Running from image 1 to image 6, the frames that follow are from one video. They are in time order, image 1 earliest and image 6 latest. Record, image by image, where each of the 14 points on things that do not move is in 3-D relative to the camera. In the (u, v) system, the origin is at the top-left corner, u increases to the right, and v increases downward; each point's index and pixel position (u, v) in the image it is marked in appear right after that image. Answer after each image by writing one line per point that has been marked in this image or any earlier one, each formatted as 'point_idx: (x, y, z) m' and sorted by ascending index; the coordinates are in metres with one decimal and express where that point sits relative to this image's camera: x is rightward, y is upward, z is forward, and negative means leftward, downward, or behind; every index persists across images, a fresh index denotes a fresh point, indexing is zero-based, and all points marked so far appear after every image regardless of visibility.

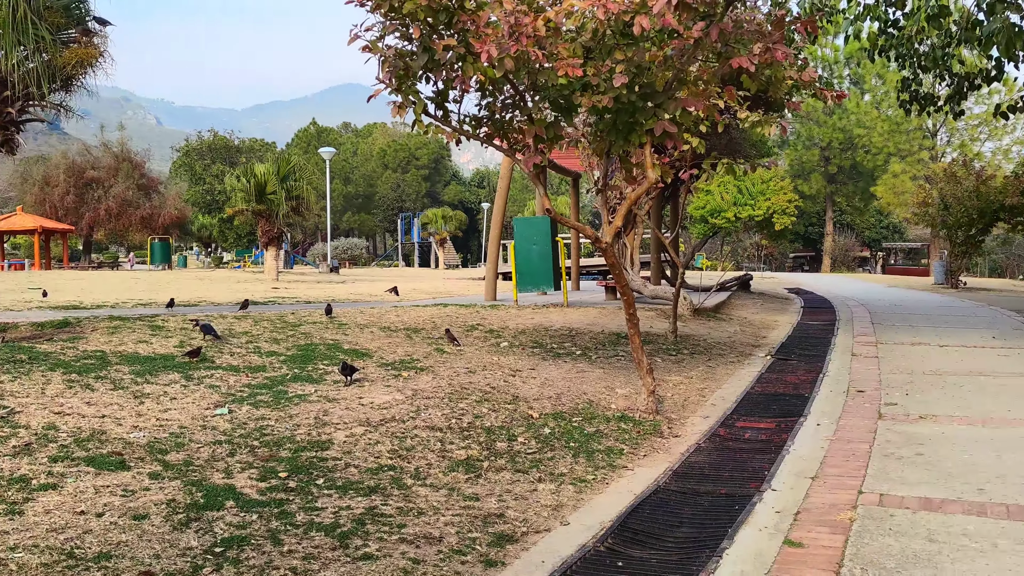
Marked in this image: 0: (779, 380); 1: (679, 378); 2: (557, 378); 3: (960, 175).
0: (+1.8, -0.6, +6.3) m
1: (+1.1, -0.6, +6.1) m
2: (+0.3, -0.6, +5.8) m
3: (+9.5, +2.4, +19.9) m
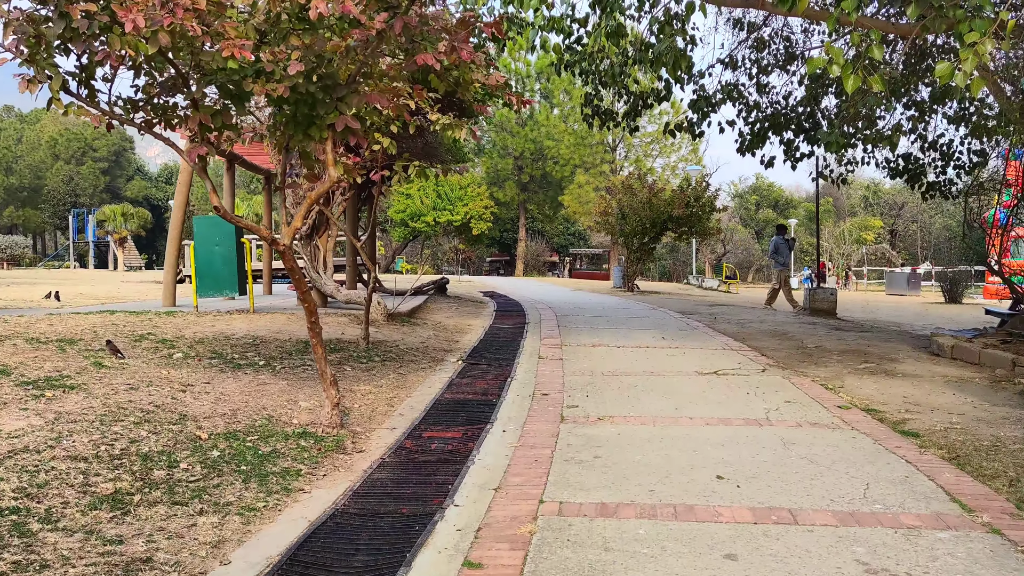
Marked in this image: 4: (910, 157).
0: (-0.3, -0.7, +6.3) m
1: (-0.9, -0.6, +5.9) m
2: (-1.6, -0.6, +5.3) m
3: (+2.9, +2.3, +21.6) m
4: (+5.4, +1.8, +12.7) m
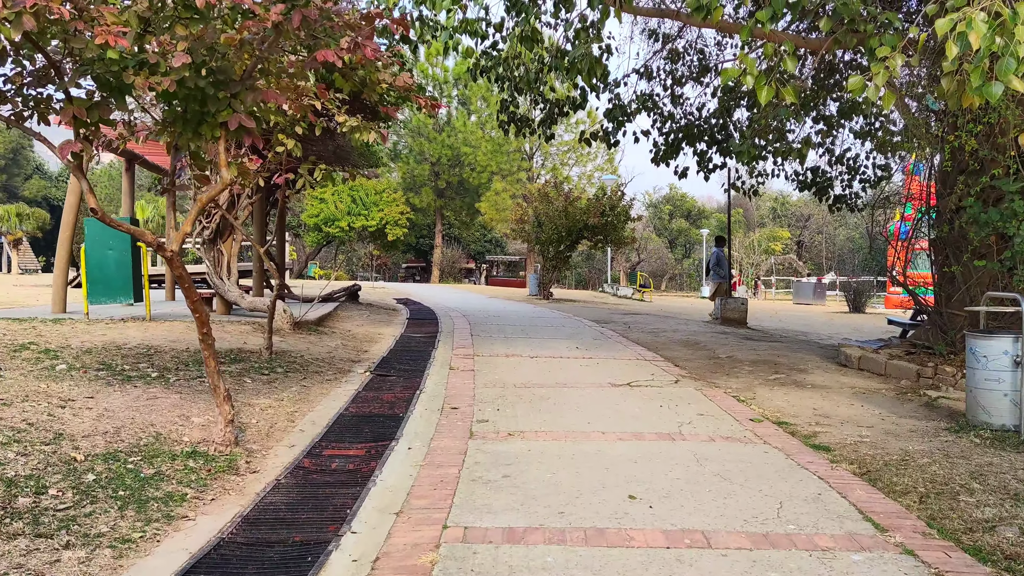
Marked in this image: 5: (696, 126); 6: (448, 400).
0: (-0.9, -0.7, +6.0) m
1: (-1.5, -0.7, +5.6) m
2: (-2.1, -0.6, +4.9) m
3: (+0.9, +2.1, +21.6) m
4: (+4.2, +1.6, +12.9) m
5: (+2.4, +2.1, +12.1) m
6: (-0.4, -0.7, +5.9) m
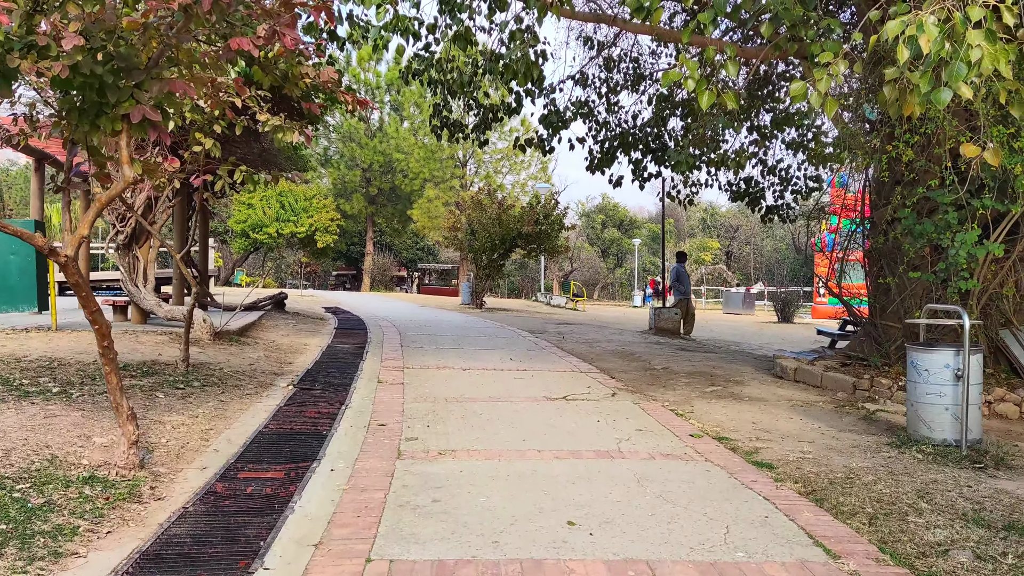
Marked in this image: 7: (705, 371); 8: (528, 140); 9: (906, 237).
0: (-1.3, -0.8, +5.7) m
1: (-1.9, -0.7, +5.2) m
2: (-2.4, -0.7, +4.5) m
3: (-0.6, +1.9, +21.4) m
4: (+3.3, +1.5, +12.9) m
5: (+1.5, +2.0, +12.0) m
6: (-0.8, -0.8, +5.6) m
7: (+1.7, -0.7, +8.4) m
8: (+0.2, +1.8, +11.5) m
9: (+3.0, +0.4, +7.2) m
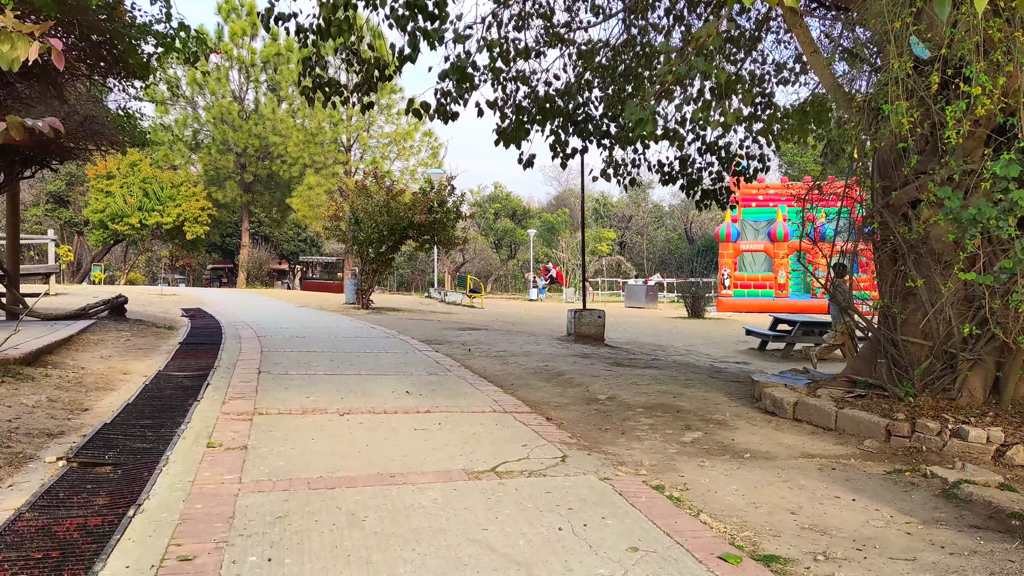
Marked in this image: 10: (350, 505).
0: (-1.6, -0.9, +3.3) m
1: (-2.1, -0.8, +2.7) m
2: (-2.6, -0.8, +2.0) m
3: (-2.9, +2.0, +18.9) m
4: (+2.0, +1.5, +11.0) m
5: (+0.4, +2.0, +9.9) m
6: (-1.1, -0.8, +3.2) m
7: (+1.0, -0.8, +6.3) m
8: (-0.9, +1.8, +9.2) m
9: (+2.5, +0.4, +5.3) m
10: (-0.6, -0.8, +3.6) m
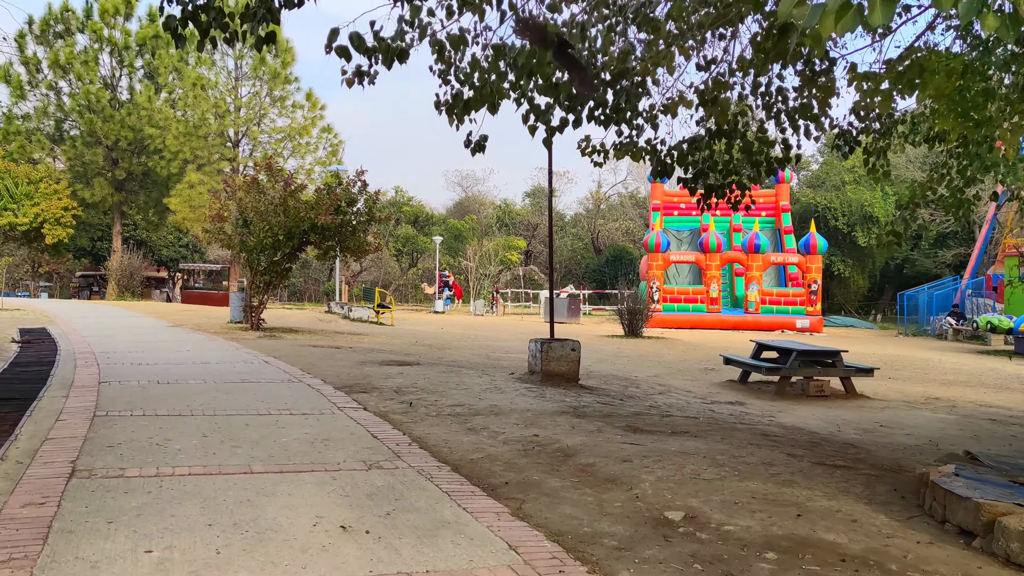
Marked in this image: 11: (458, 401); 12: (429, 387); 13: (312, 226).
0: (-1.2, -1.0, +0.3) m
1: (-1.6, -1.0, -0.3) m
2: (-2.0, -0.9, -1.2) m
3: (-4.2, +1.7, +15.7) m
4: (+1.6, +1.3, +8.4) m
5: (+0.1, +1.8, +7.1) m
6: (-0.7, -1.0, +0.2) m
7: (+1.1, -1.0, +3.6) m
8: (-1.1, +1.6, +6.2) m
9: (+2.7, +0.2, +2.7) m
10: (-0.2, -1.0, +0.7) m
11: (-0.4, -0.8, +7.0) m
12: (-0.6, -0.8, +7.7) m
13: (-3.3, +1.0, +15.4) m
